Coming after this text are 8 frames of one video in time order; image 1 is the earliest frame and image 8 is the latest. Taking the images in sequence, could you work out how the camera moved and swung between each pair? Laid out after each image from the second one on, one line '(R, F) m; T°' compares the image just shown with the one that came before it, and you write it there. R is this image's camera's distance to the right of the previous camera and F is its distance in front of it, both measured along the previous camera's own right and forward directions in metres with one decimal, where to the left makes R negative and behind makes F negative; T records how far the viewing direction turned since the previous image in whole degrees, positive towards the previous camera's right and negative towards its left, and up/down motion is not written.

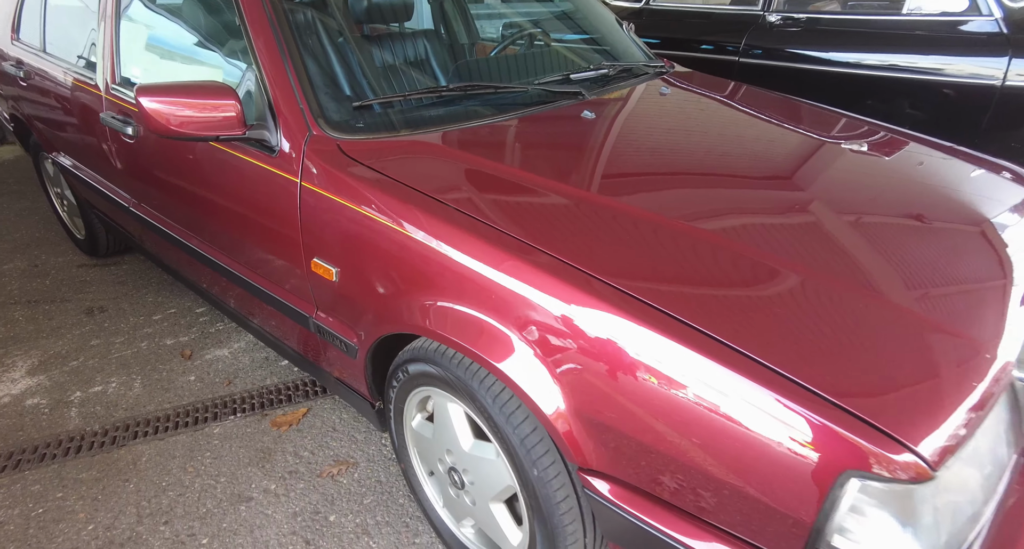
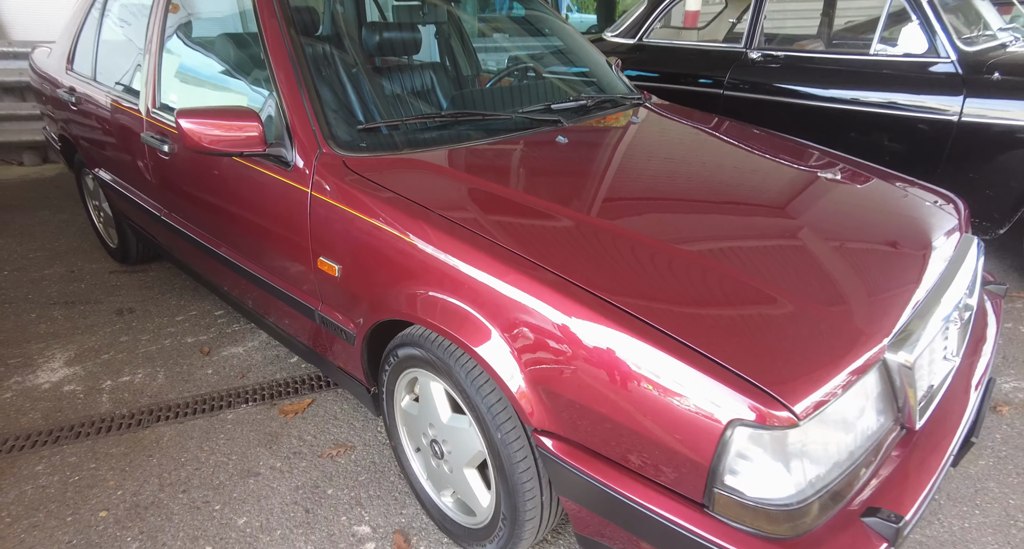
(+0.1, -0.2) m; -1°
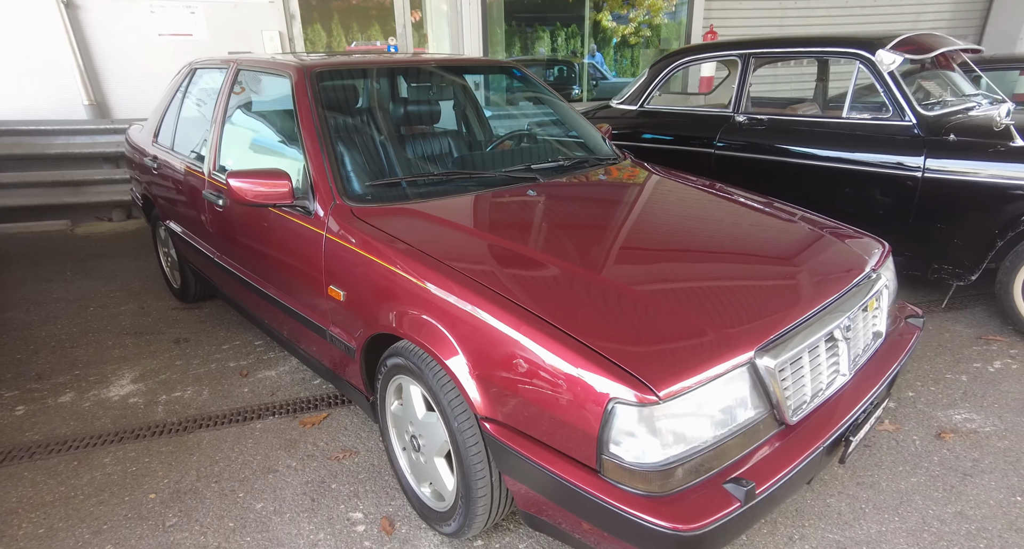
(+0.3, -0.3) m; -5°
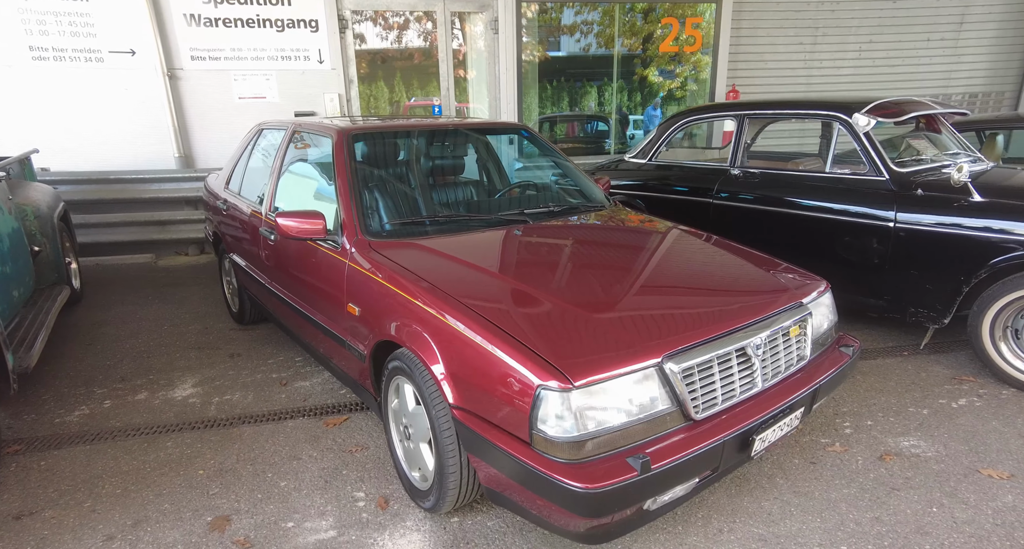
(+0.3, -0.4) m; -5°
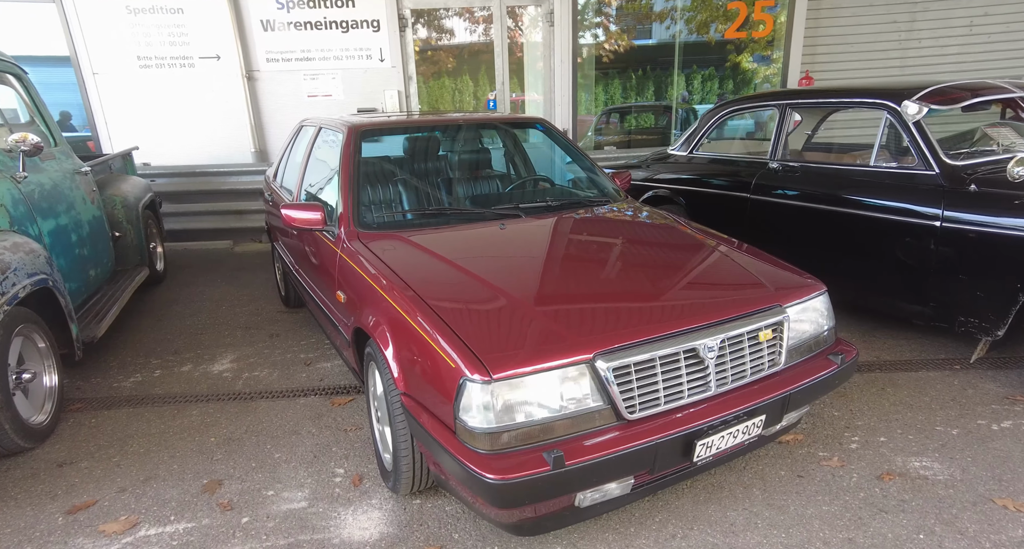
(+0.5, 0.0) m; -9°
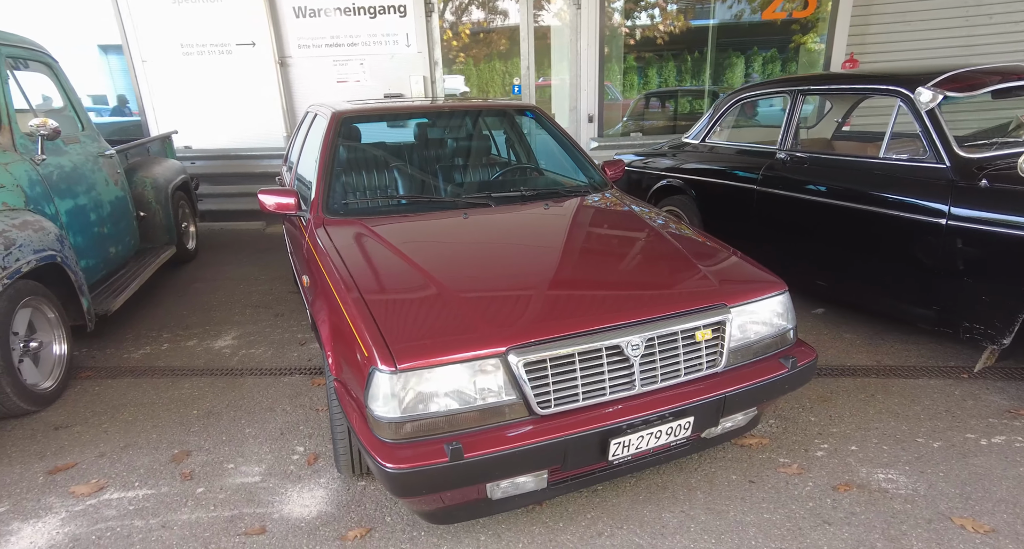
(+0.4, 0.0) m; -5°
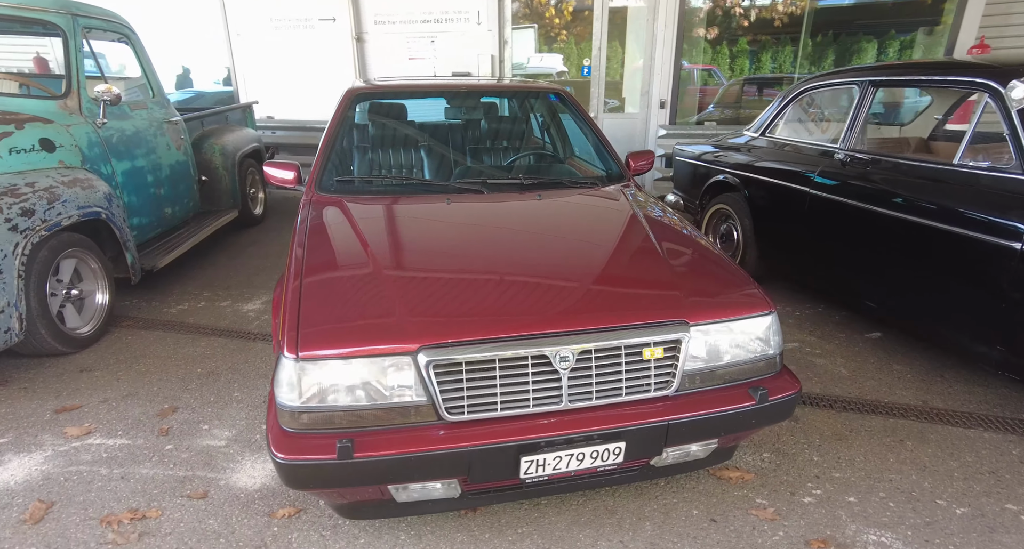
(+0.5, +0.2) m; -9°
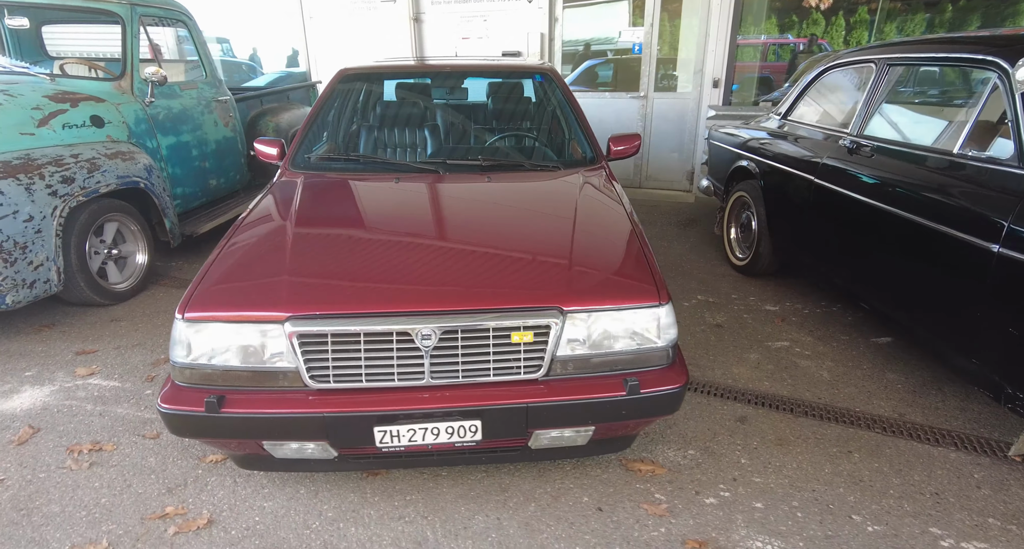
(+0.7, 0.0) m; -9°
